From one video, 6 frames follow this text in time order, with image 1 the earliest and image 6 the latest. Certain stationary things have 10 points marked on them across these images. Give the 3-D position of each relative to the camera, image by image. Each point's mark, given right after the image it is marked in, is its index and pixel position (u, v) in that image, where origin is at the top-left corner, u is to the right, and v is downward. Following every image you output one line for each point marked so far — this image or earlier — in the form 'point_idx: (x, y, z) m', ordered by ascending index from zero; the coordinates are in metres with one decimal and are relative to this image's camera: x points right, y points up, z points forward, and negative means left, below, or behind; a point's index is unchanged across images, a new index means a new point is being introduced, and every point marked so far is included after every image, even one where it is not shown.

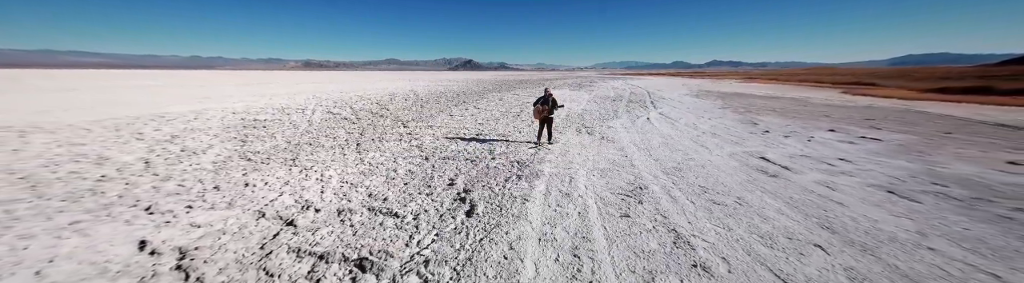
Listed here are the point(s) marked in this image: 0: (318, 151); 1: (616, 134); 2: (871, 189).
0: (-5.6, -0.2, +6.3) m
1: (+3.9, +0.3, +8.2) m
2: (+7.4, -1.0, +4.4) m
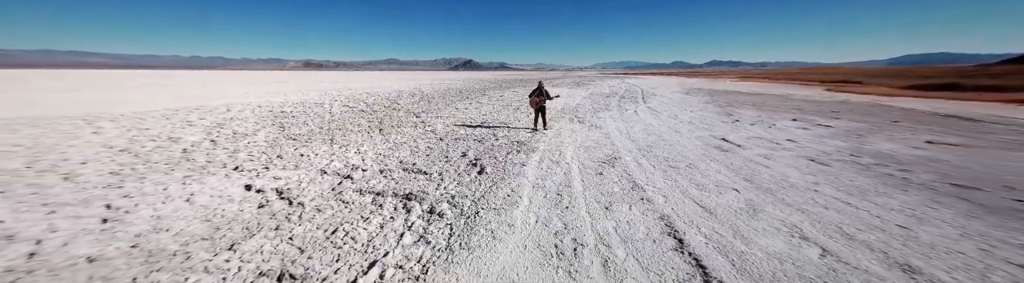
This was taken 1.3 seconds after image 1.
0: (-5.6, +0.3, +7.4) m
1: (+4.0, +0.8, +9.3) m
2: (+7.4, -0.4, +5.6) m
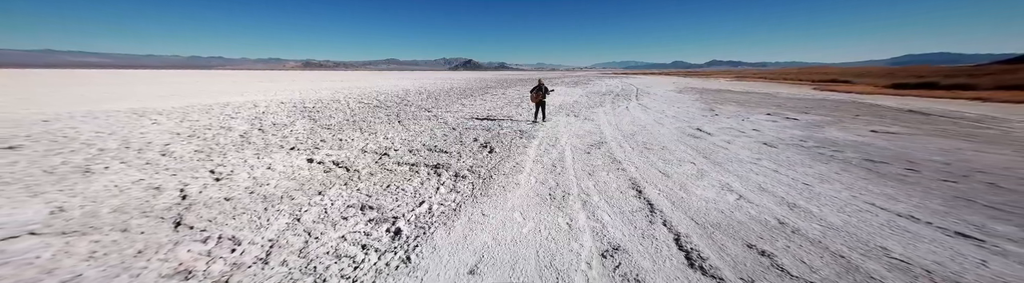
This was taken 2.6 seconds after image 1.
0: (-5.5, +0.7, +8.5) m
1: (+4.1, +1.2, +10.4) m
2: (+7.5, 0.0, +6.7) m
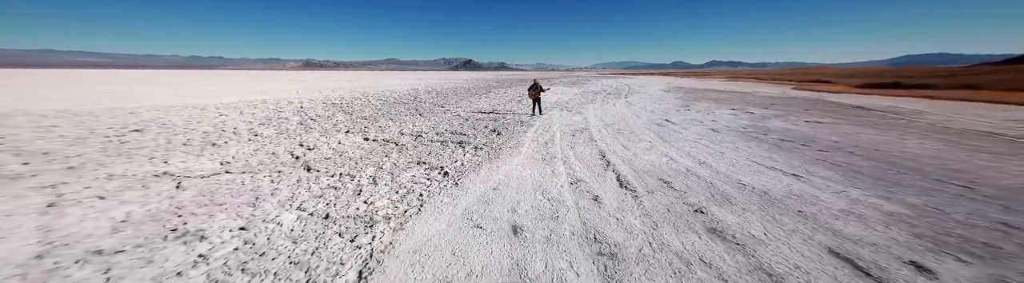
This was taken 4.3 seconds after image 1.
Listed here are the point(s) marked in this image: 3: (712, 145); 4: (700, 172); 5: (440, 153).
0: (-5.4, +1.2, +10.3) m
1: (+4.2, +1.7, +12.2) m
2: (+7.6, +0.5, +8.5) m
3: (+6.1, -0.1, +6.6) m
4: (+4.2, -0.7, +4.8) m
5: (-2.0, -0.3, +5.9) m
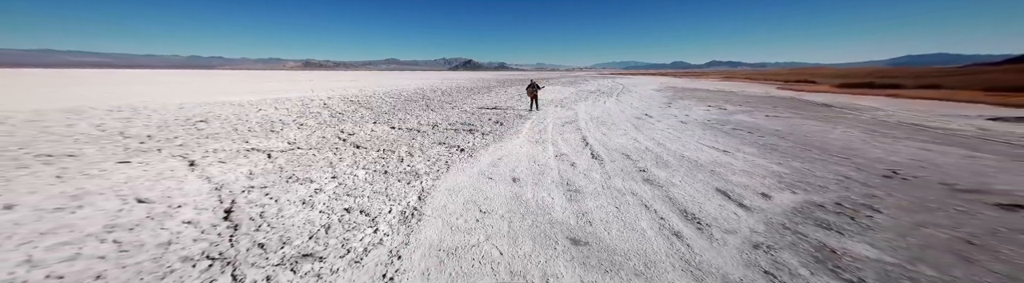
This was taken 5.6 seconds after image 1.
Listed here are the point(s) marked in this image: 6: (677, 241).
0: (-5.4, +1.6, +11.8) m
1: (+4.2, +2.2, +13.7) m
2: (+7.6, +0.9, +10.0) m
3: (+6.1, +0.3, +8.1) m
4: (+4.2, -0.2, +6.4) m
5: (-2.0, +0.1, +7.4) m
6: (+2.2, -1.3, +3.0) m
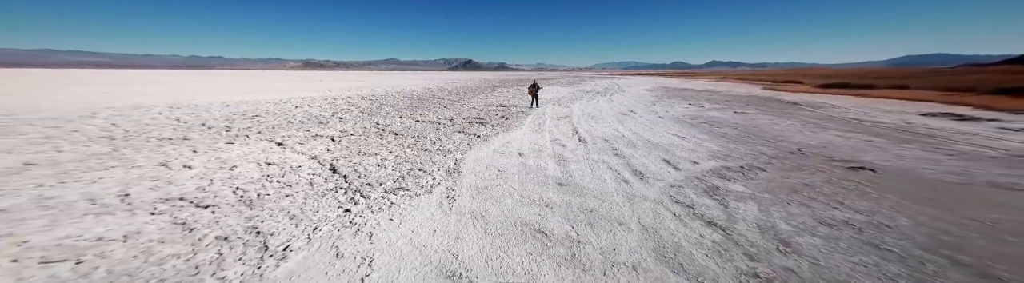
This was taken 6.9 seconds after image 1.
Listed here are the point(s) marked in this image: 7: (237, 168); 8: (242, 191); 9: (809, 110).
0: (-5.2, +2.1, +13.6) m
1: (+4.4, +2.6, +15.5) m
2: (+7.8, +1.4, +11.7) m
3: (+6.3, +0.8, +9.9) m
4: (+4.4, +0.2, +8.1) m
5: (-1.8, +0.6, +9.2) m
6: (+2.4, -0.9, +4.7) m
7: (-6.5, -0.6, +5.1) m
8: (-5.2, -0.9, +4.1) m
9: (+18.6, +2.0, +13.6) m
